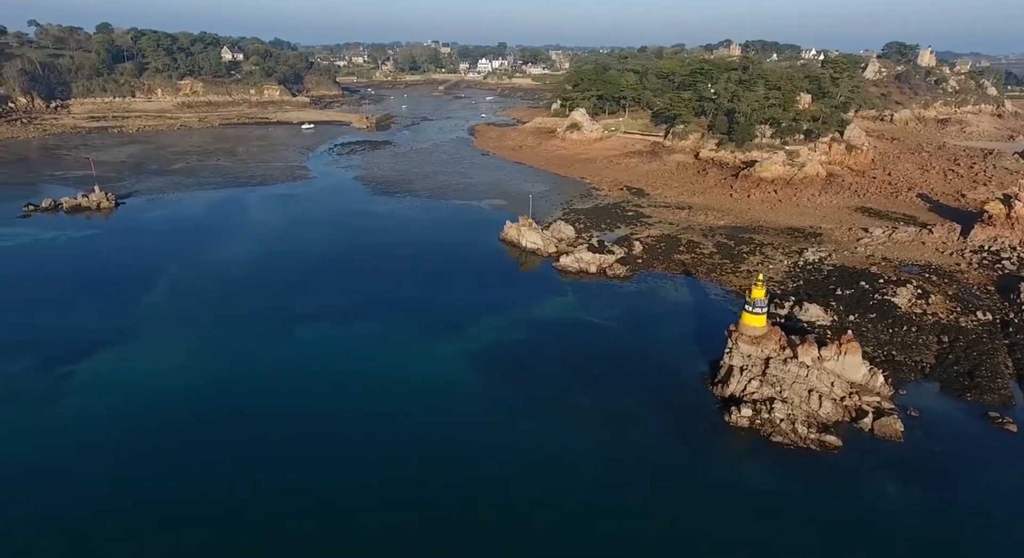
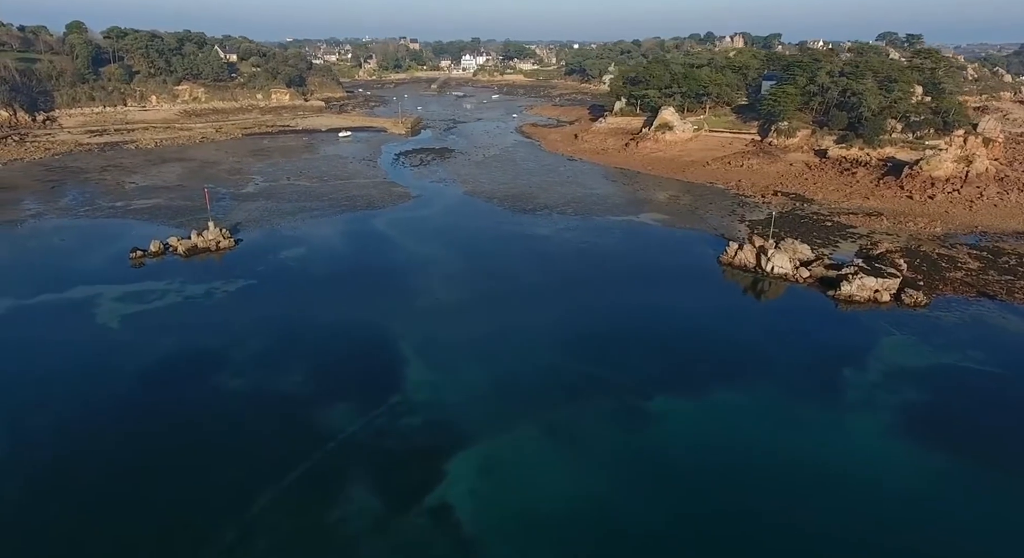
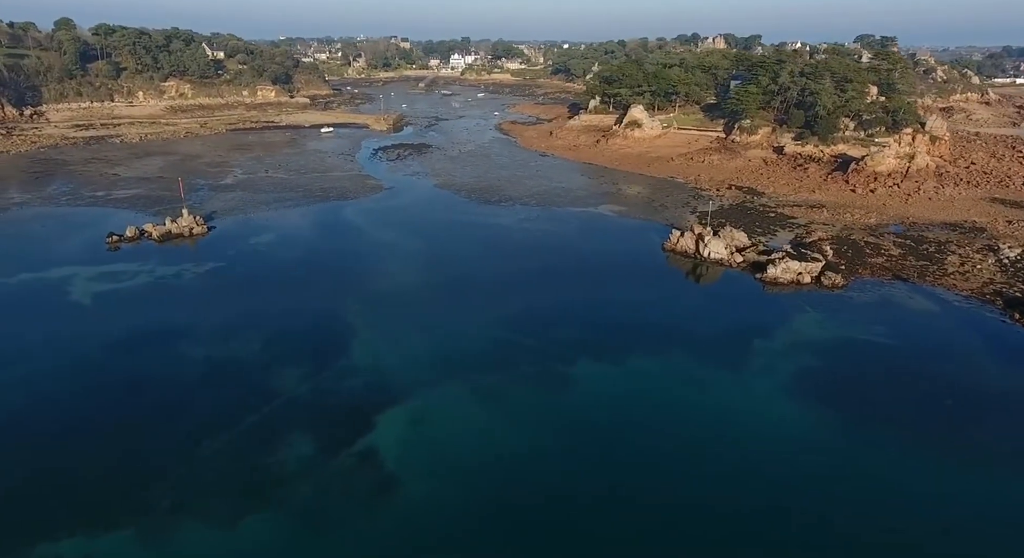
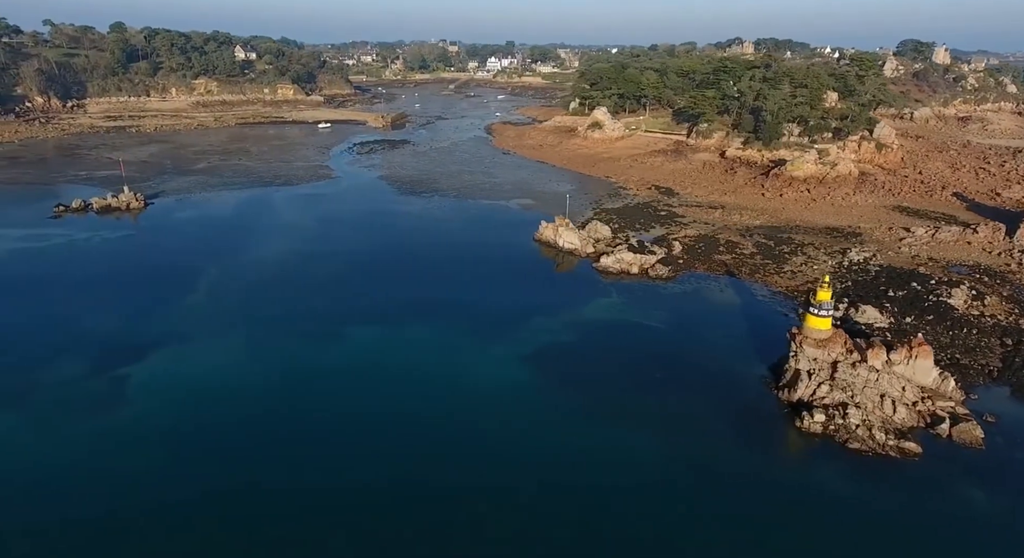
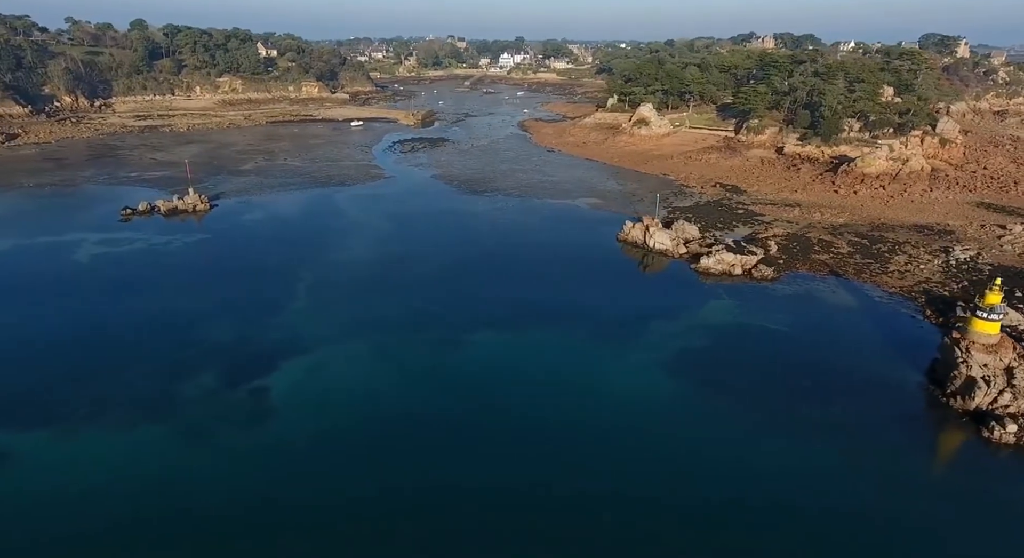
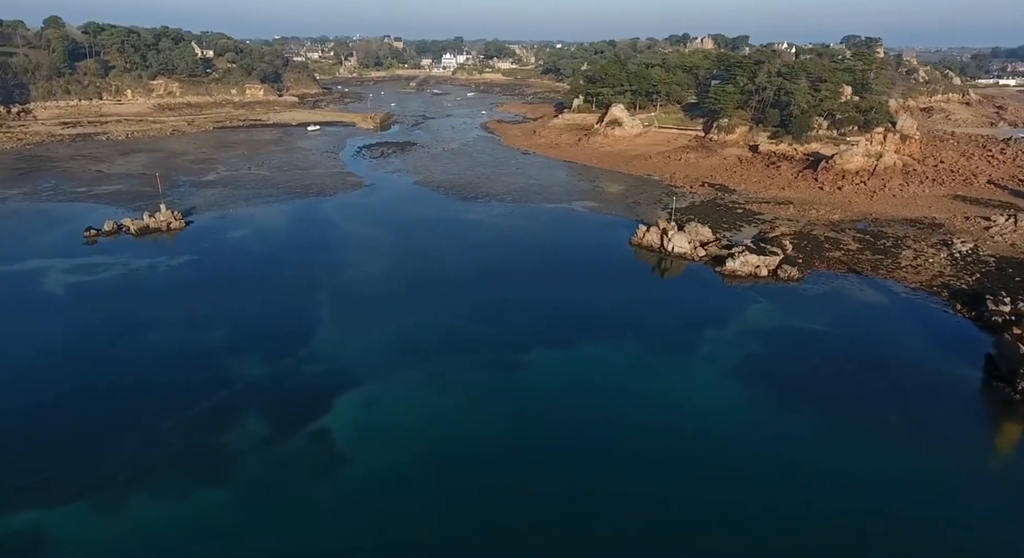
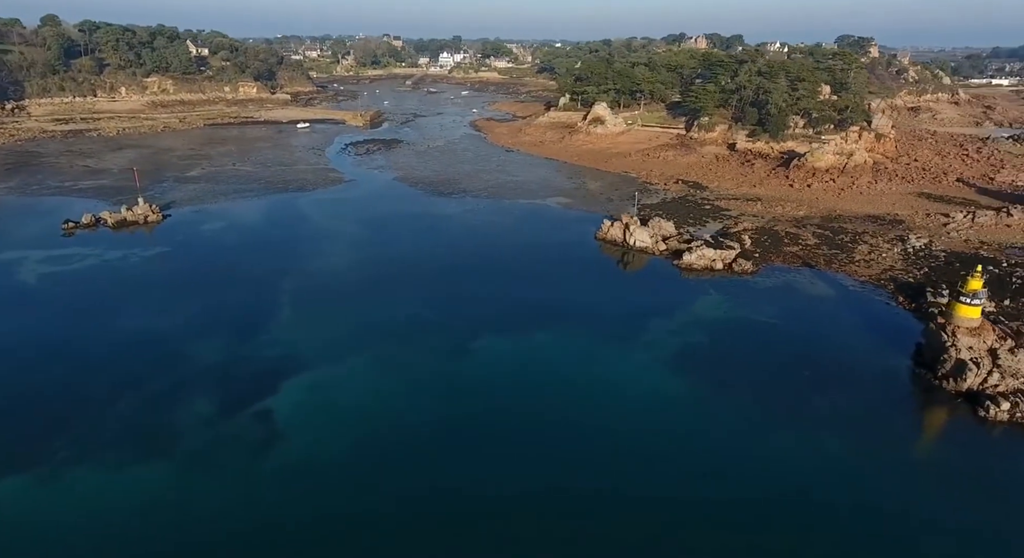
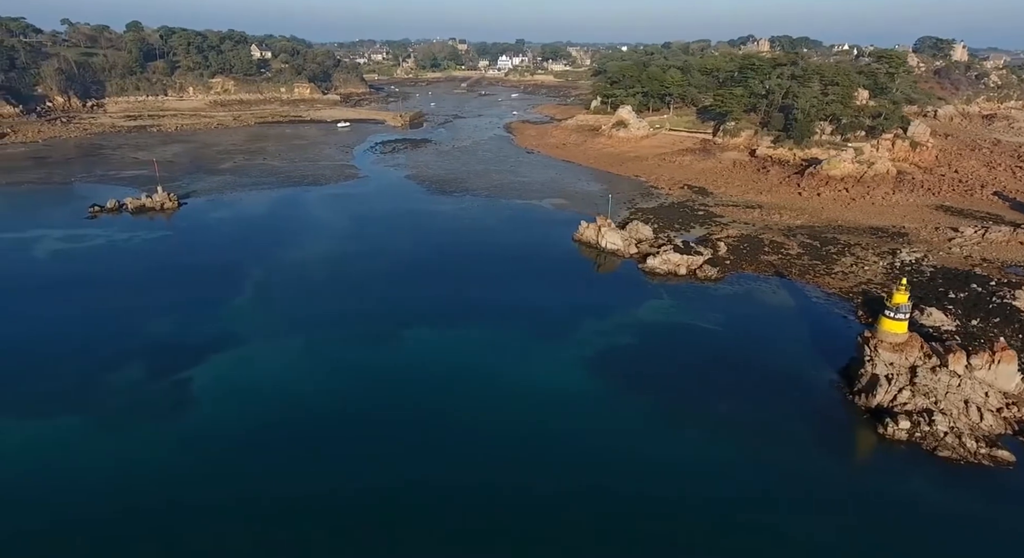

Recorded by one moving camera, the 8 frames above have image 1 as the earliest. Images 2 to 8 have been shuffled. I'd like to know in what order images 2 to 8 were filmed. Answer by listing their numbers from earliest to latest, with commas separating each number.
4, 8, 5, 7, 6, 3, 2
